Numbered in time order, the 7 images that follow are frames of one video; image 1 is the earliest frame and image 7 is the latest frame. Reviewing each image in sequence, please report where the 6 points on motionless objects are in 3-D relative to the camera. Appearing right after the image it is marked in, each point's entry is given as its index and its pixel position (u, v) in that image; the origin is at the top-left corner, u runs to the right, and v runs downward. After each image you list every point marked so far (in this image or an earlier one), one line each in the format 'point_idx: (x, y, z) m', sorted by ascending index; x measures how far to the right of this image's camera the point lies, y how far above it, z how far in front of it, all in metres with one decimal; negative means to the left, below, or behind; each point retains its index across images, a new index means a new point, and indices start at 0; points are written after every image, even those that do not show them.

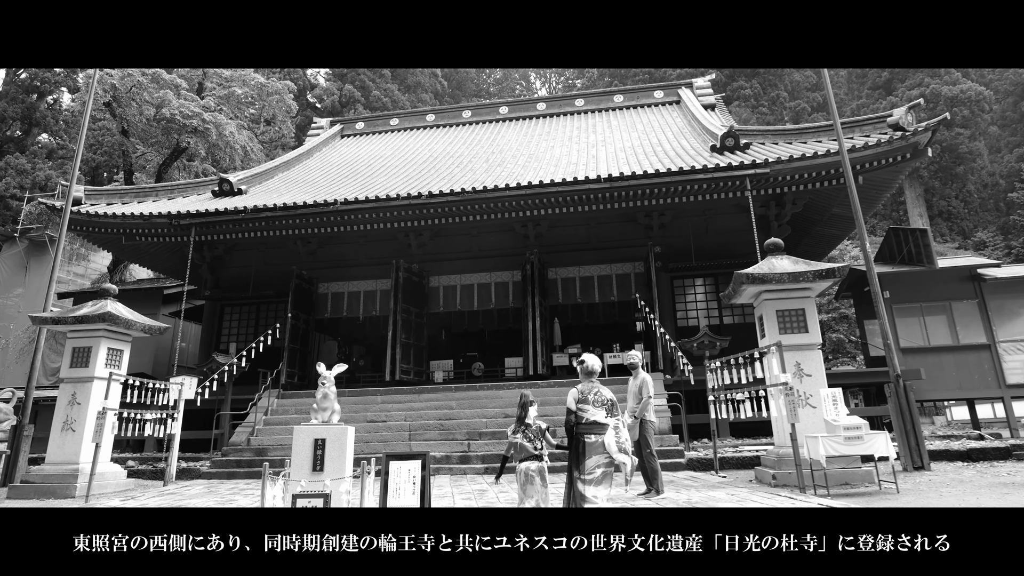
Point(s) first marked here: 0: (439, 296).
0: (-1.6, -0.2, +13.2) m
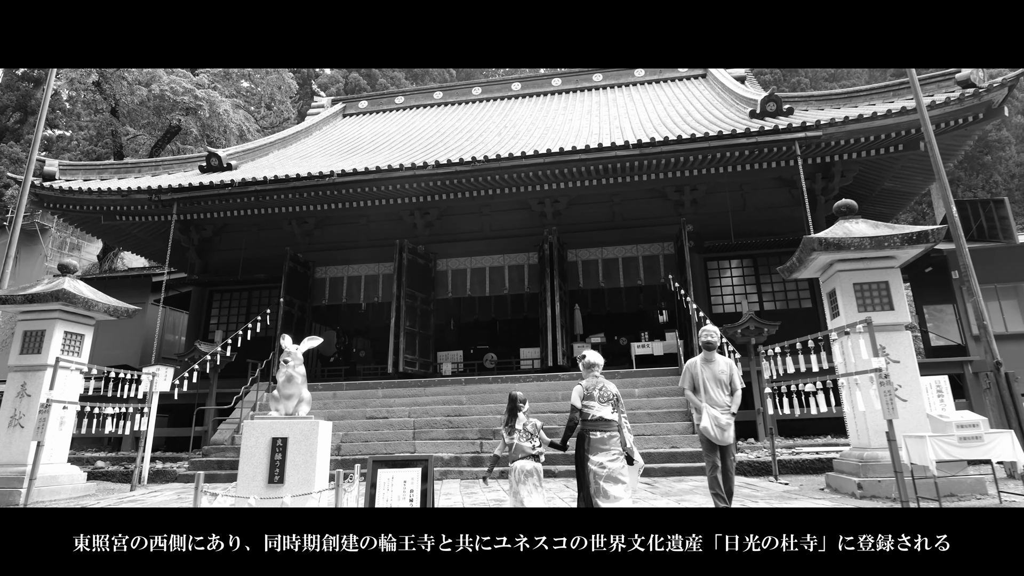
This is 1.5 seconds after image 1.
0: (-1.3, +0.2, +12.0) m
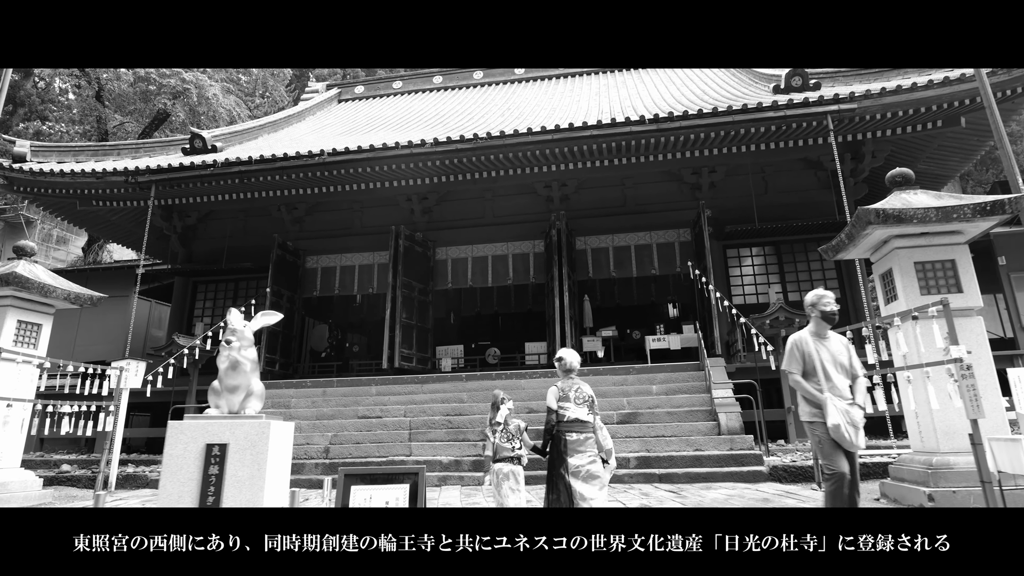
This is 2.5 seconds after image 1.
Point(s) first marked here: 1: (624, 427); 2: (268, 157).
0: (-1.2, +0.3, +11.2) m
1: (+1.3, -1.7, +7.5) m
2: (-3.8, +2.0, +9.7) m
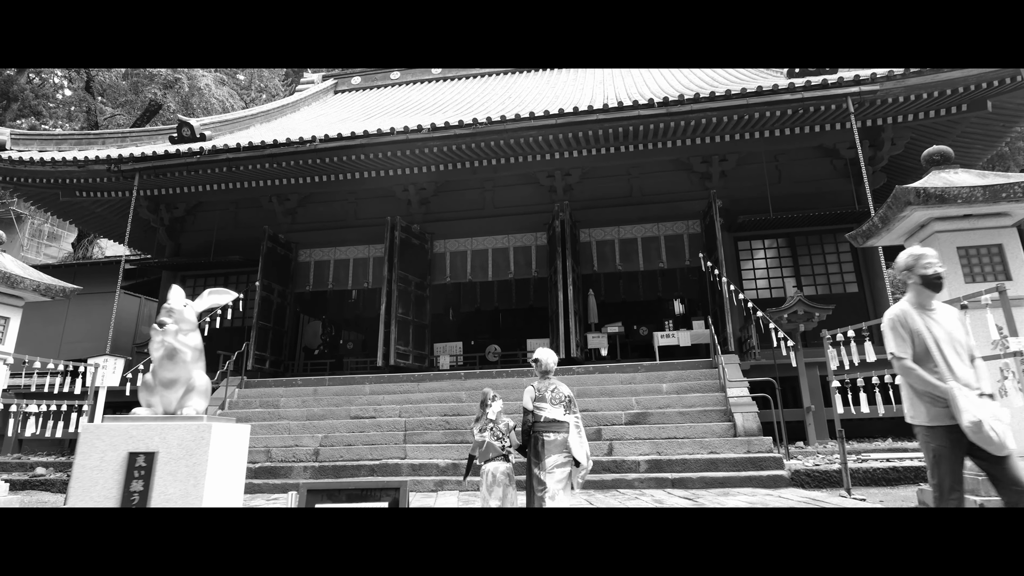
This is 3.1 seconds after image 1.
0: (-1.2, +0.4, +10.8) m
1: (+1.4, -1.6, +7.0) m
2: (-3.8, +2.1, +9.3) m
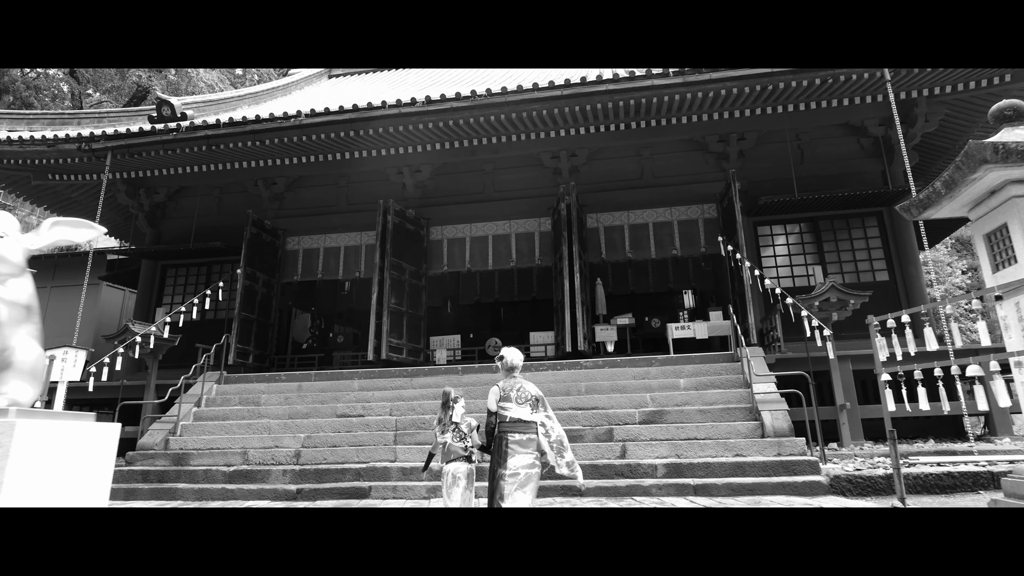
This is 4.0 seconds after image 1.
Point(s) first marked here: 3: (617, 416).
0: (-1.1, +0.6, +10.1) m
1: (+1.4, -1.4, +6.3) m
2: (-3.8, +2.3, +8.6) m
3: (+1.1, -1.3, +6.6) m
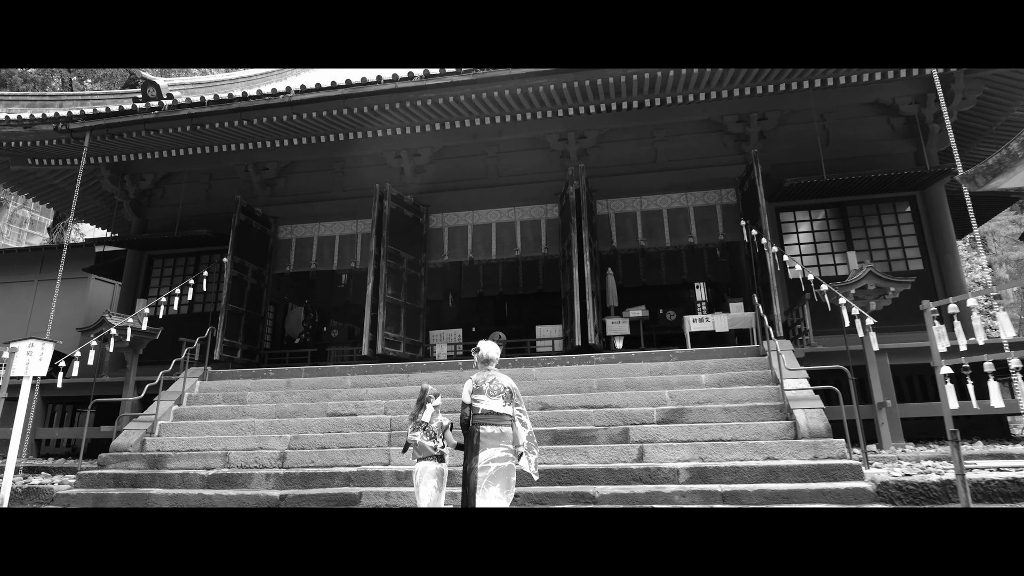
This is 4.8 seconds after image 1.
0: (-1.1, +0.7, +9.5) m
1: (+1.4, -1.3, +5.7) m
2: (-3.7, +2.4, +8.0) m
3: (+1.2, -1.2, +6.0) m
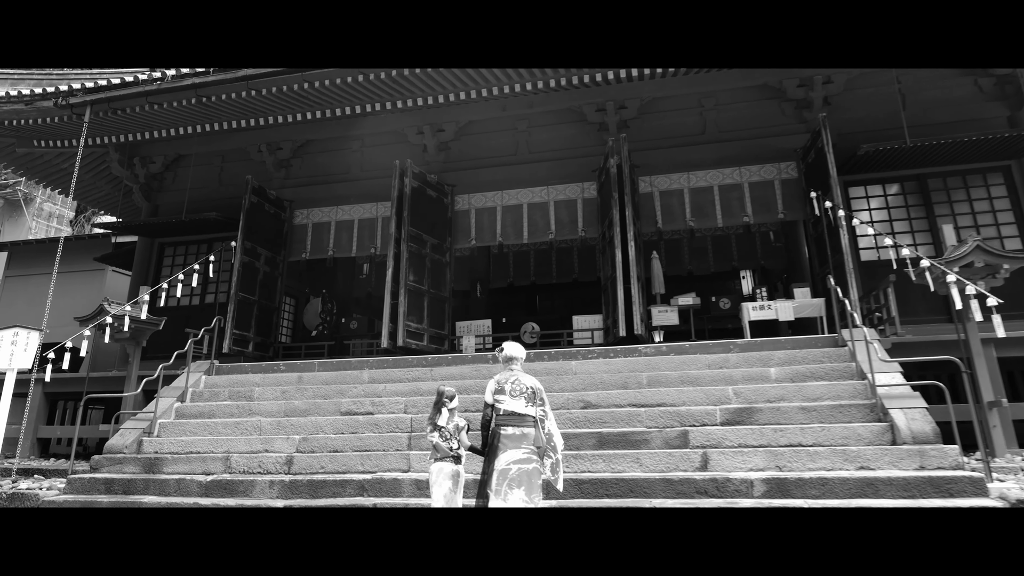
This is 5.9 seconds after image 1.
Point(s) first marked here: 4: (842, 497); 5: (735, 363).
0: (-0.6, +0.9, +8.7) m
1: (+1.7, -1.1, +4.8) m
2: (-3.3, +2.6, +7.3) m
3: (+1.5, -1.0, +5.1) m
4: (+2.2, -1.4, +4.2) m
5: (+2.1, -0.7, +5.9) m
